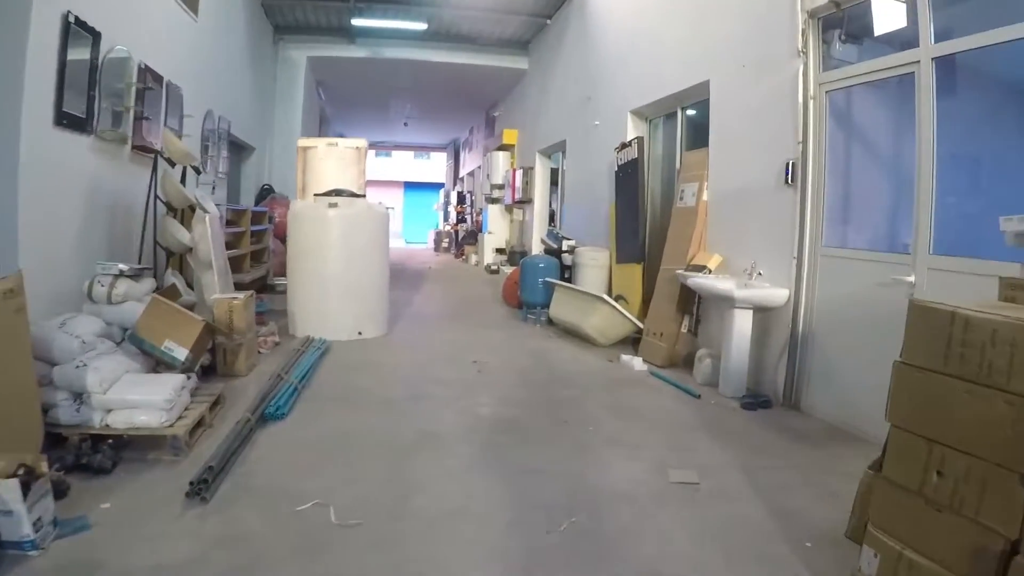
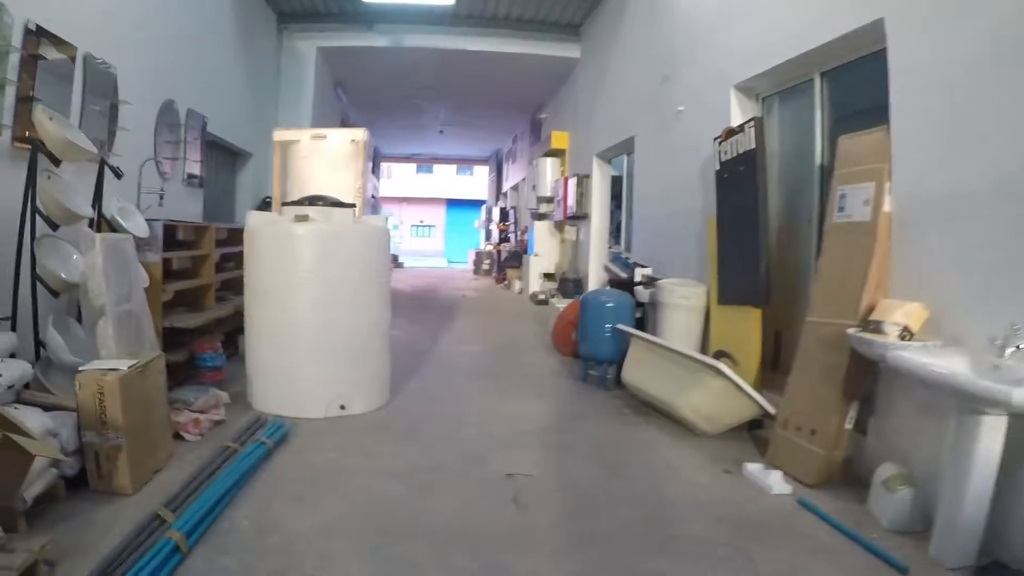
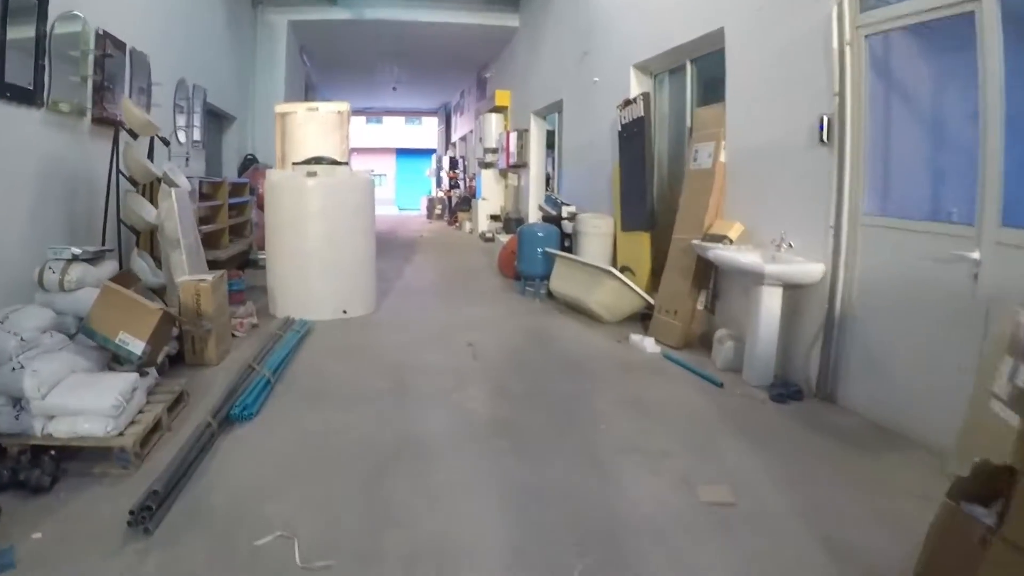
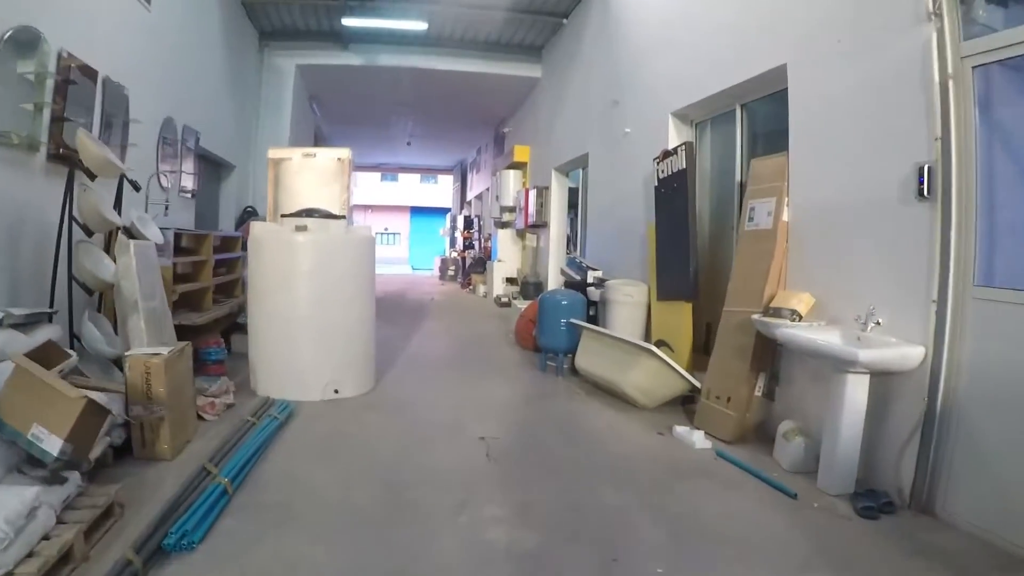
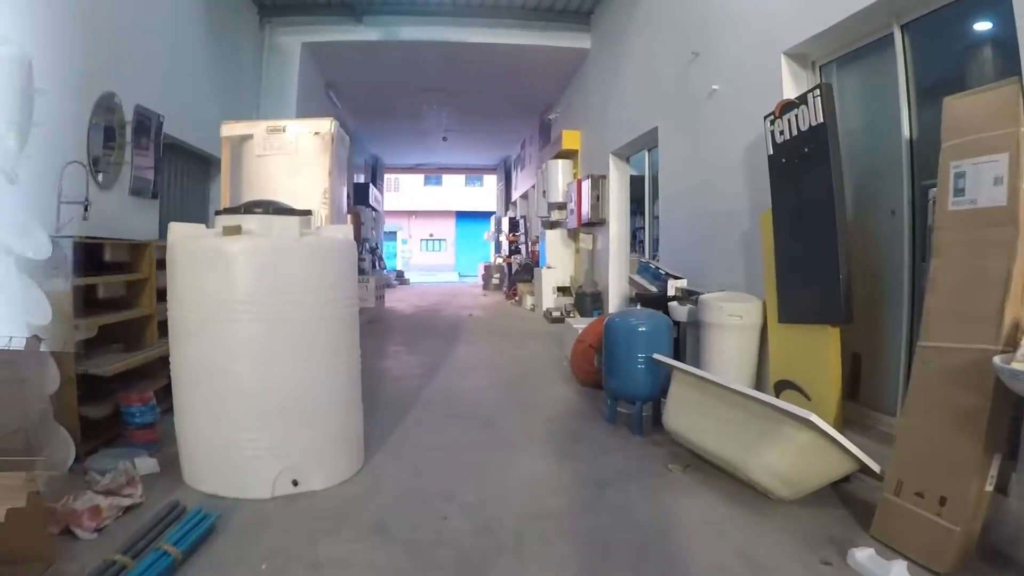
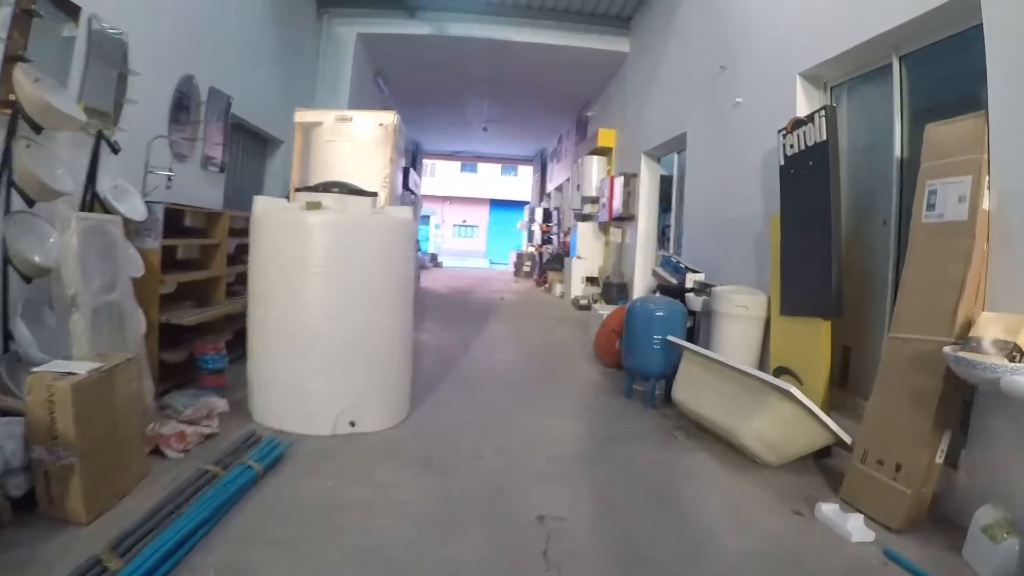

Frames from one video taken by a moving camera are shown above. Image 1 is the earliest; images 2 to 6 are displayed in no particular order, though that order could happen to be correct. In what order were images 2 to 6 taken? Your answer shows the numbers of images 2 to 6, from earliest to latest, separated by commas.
3, 4, 2, 6, 5
